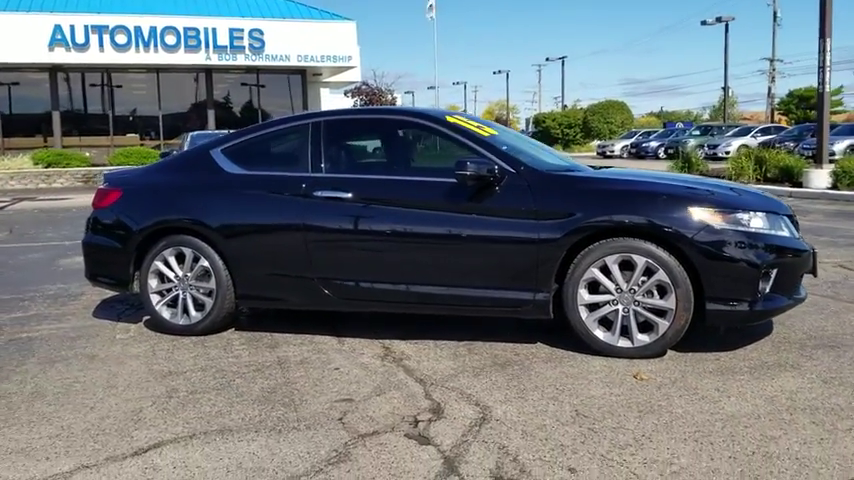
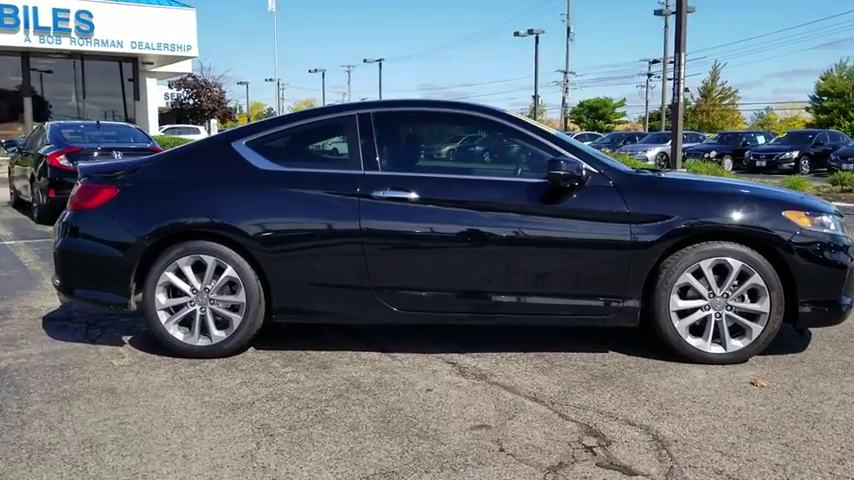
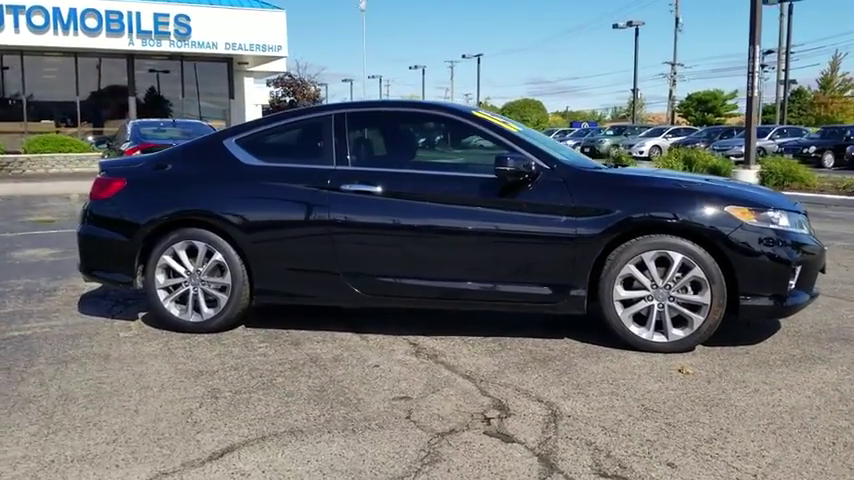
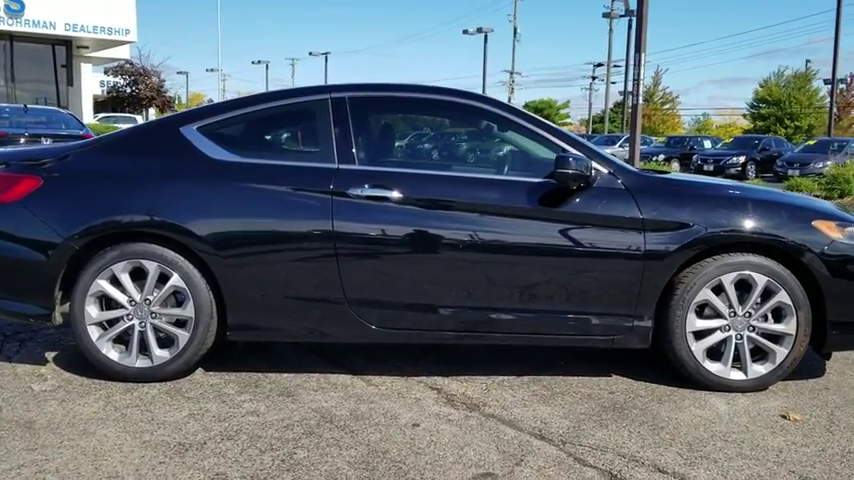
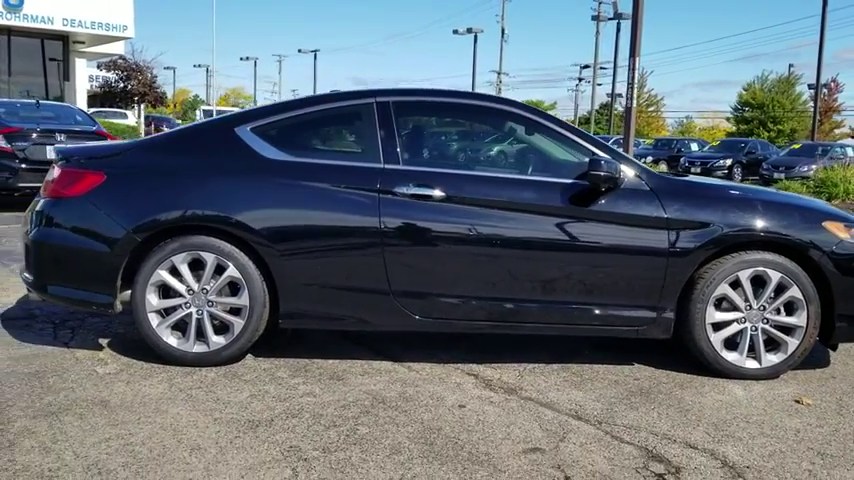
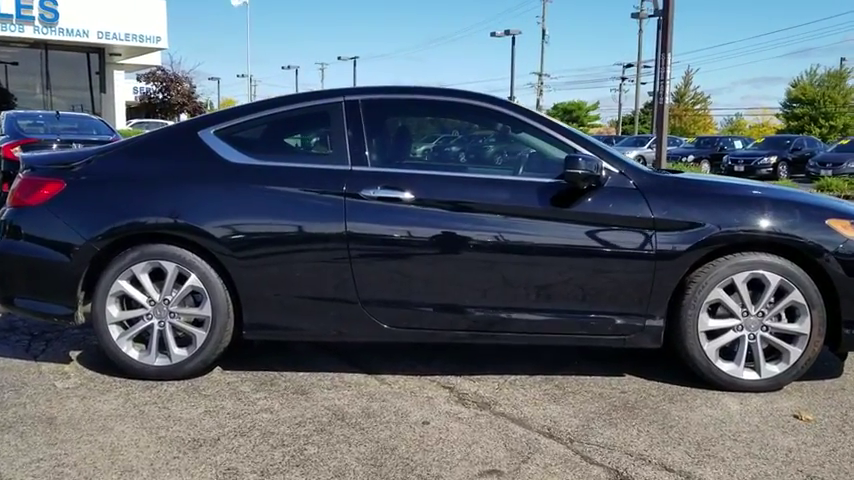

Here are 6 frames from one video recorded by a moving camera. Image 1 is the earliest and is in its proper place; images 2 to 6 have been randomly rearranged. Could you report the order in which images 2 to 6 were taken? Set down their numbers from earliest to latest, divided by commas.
3, 2, 6, 4, 5
